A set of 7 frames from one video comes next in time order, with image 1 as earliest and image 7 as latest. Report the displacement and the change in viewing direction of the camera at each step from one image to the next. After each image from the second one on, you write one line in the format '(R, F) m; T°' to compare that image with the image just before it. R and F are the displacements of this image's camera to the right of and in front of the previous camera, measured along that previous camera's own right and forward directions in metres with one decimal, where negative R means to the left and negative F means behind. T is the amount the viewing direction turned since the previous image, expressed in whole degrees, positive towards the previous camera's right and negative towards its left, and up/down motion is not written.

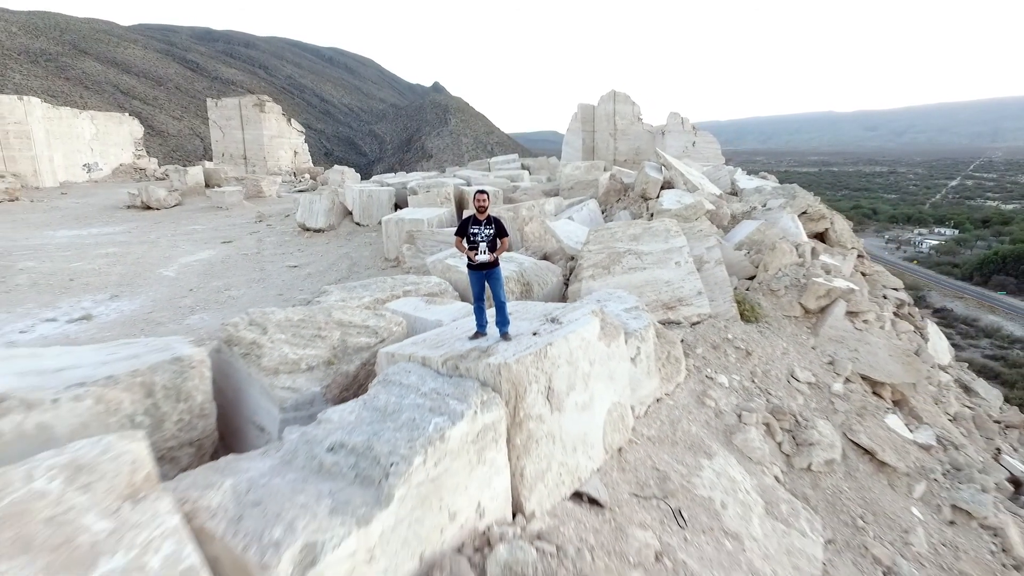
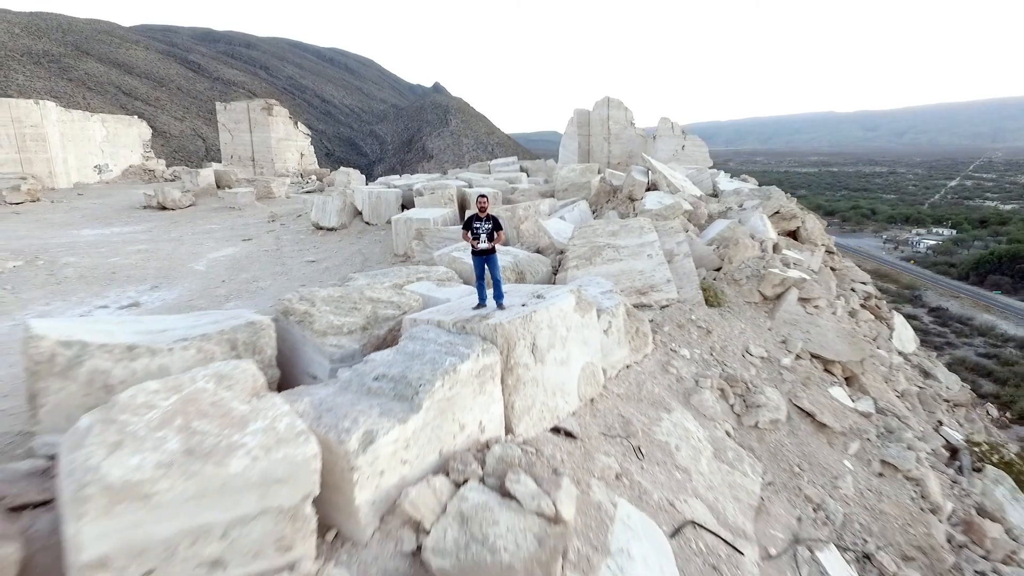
(0.0, -0.2) m; 0°
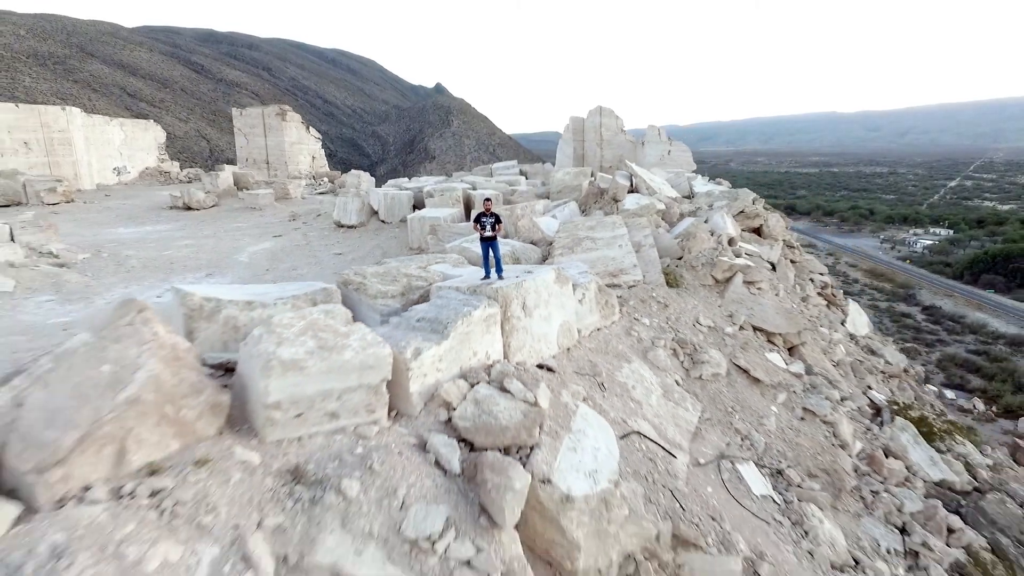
(0.0, -0.4) m; 0°
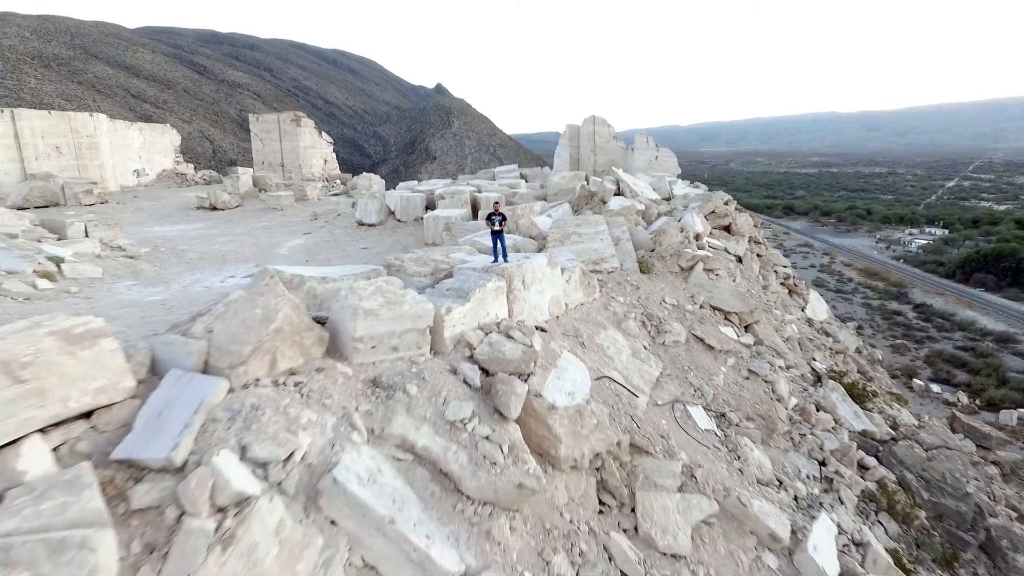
(0.0, -0.5) m; 0°
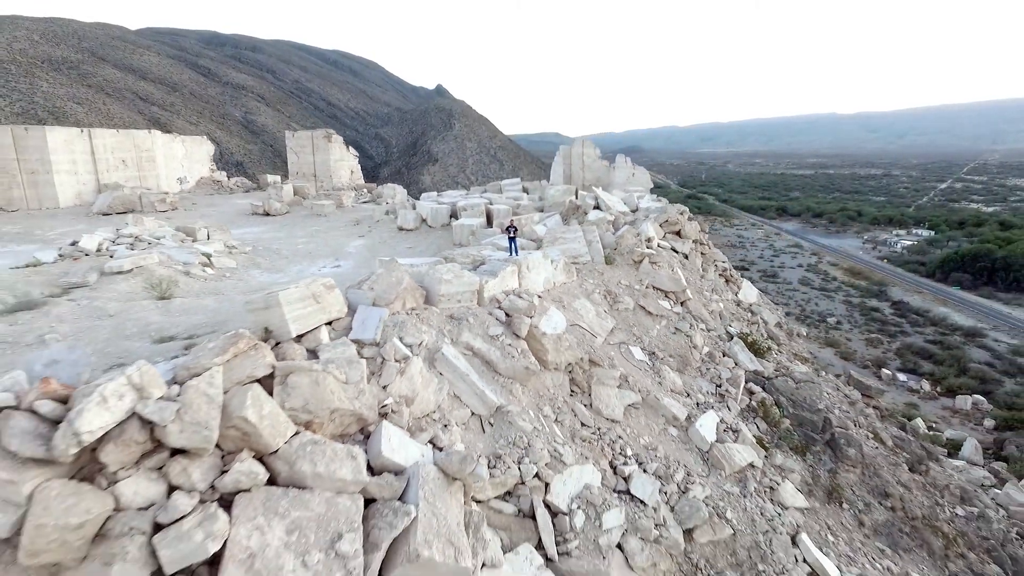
(0.0, -1.2) m; 0°
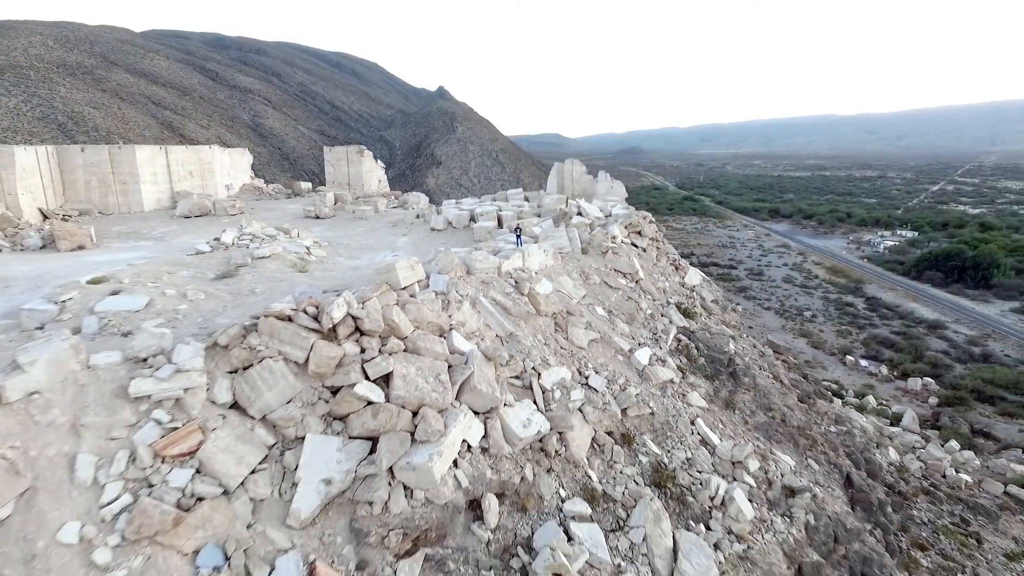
(0.0, -1.7) m; 0°
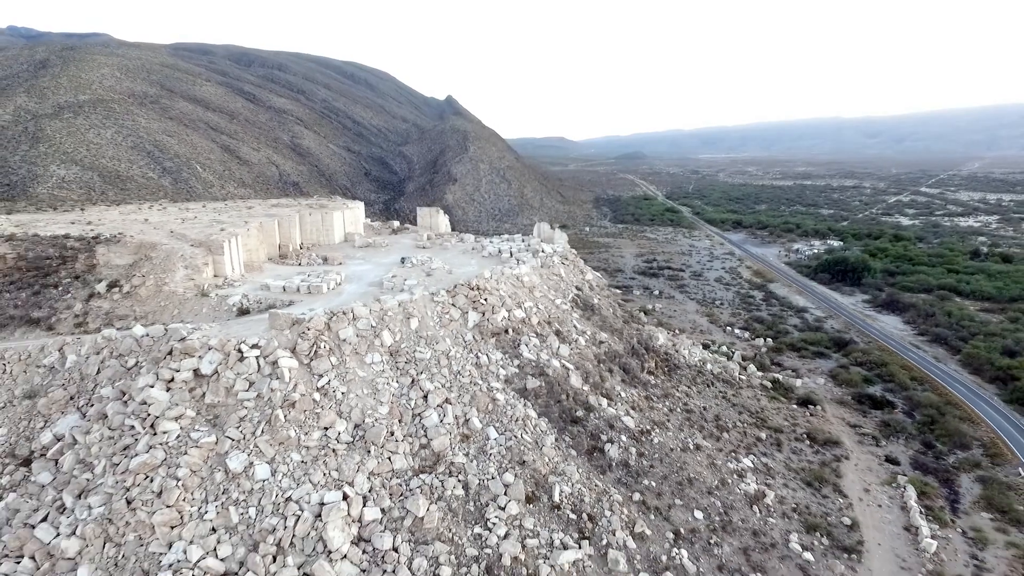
(0.0, -9.7) m; 0°
